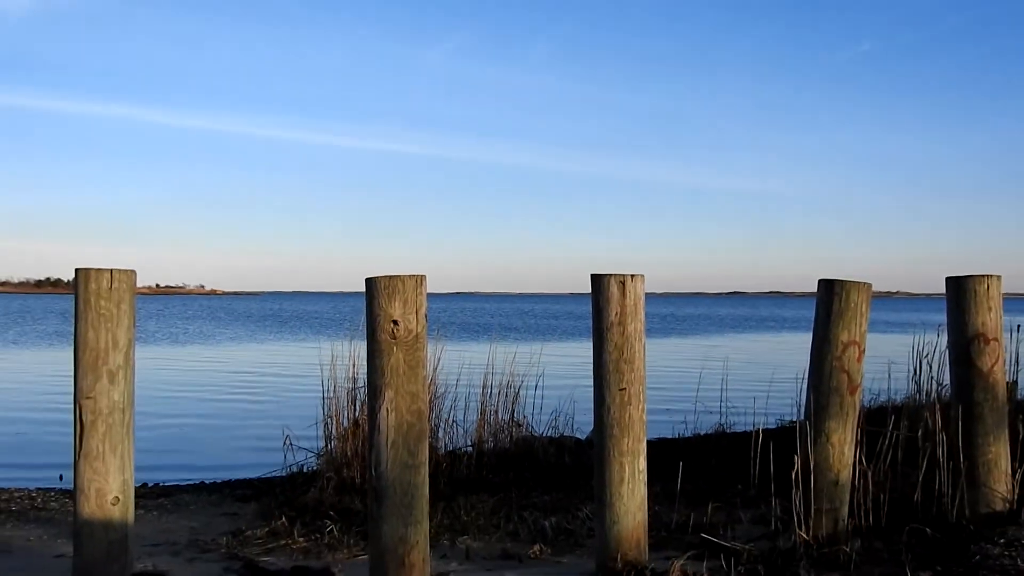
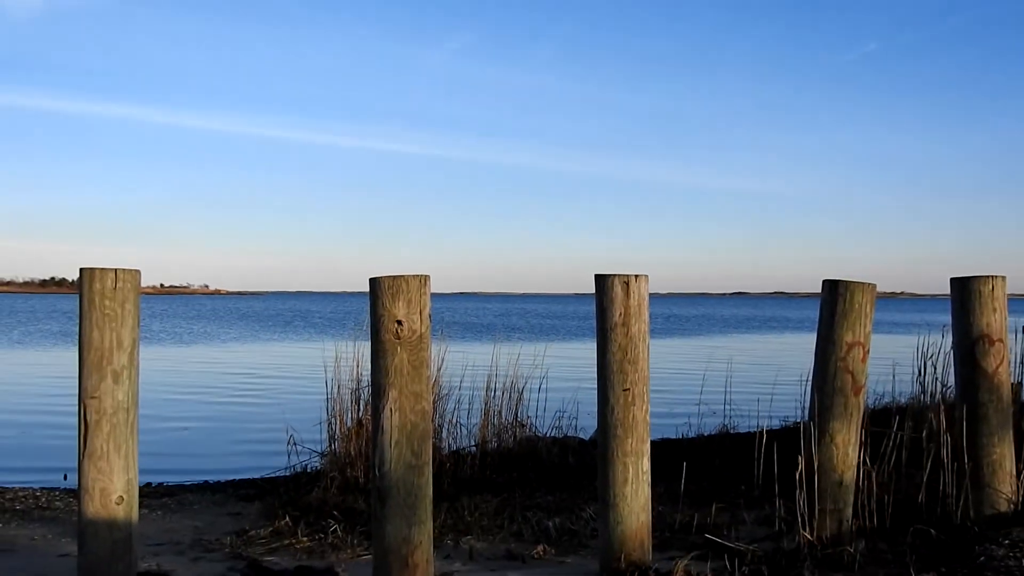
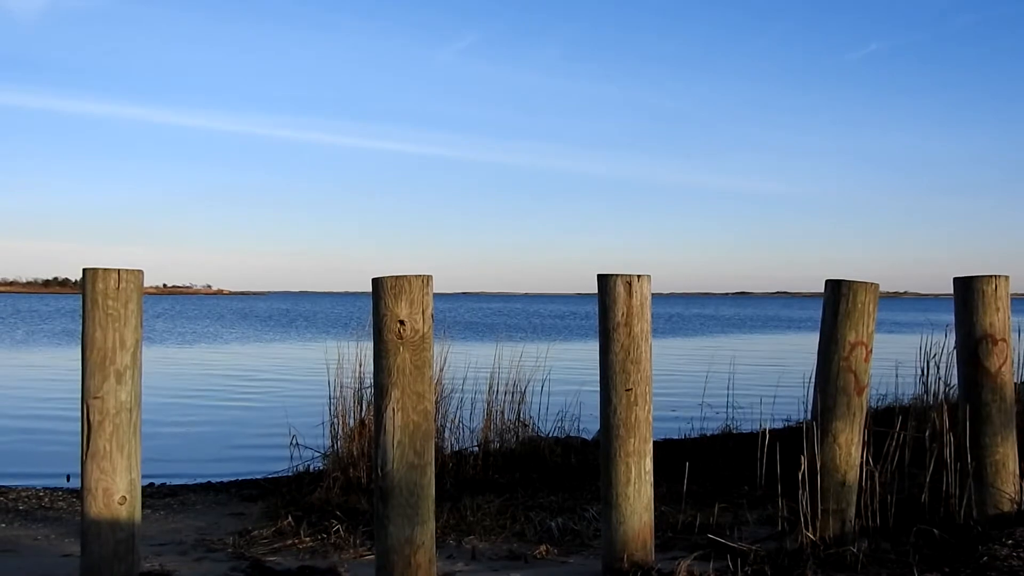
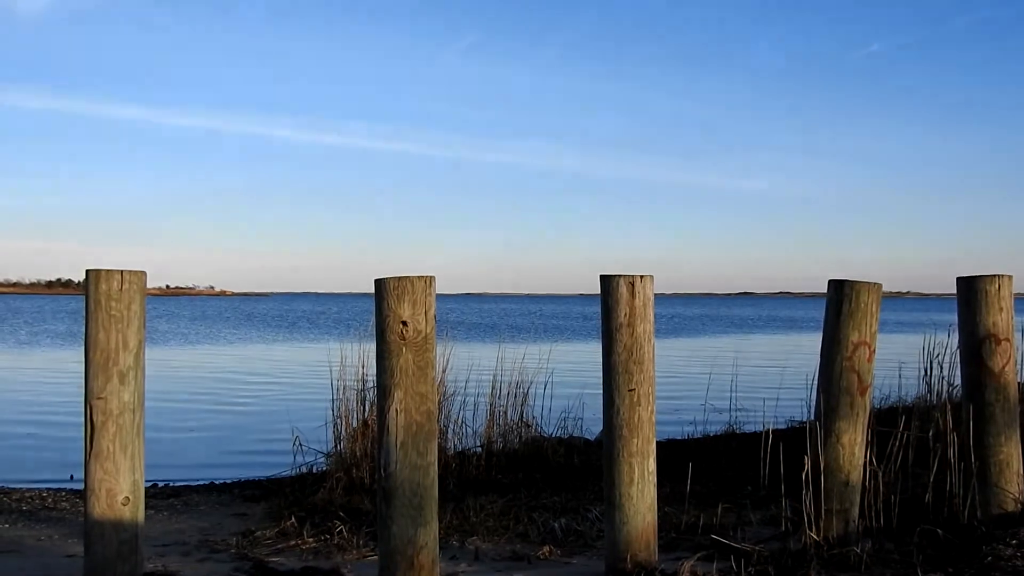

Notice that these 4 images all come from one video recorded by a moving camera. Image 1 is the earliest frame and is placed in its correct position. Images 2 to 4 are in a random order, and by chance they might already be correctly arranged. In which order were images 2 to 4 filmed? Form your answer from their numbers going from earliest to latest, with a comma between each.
2, 3, 4
